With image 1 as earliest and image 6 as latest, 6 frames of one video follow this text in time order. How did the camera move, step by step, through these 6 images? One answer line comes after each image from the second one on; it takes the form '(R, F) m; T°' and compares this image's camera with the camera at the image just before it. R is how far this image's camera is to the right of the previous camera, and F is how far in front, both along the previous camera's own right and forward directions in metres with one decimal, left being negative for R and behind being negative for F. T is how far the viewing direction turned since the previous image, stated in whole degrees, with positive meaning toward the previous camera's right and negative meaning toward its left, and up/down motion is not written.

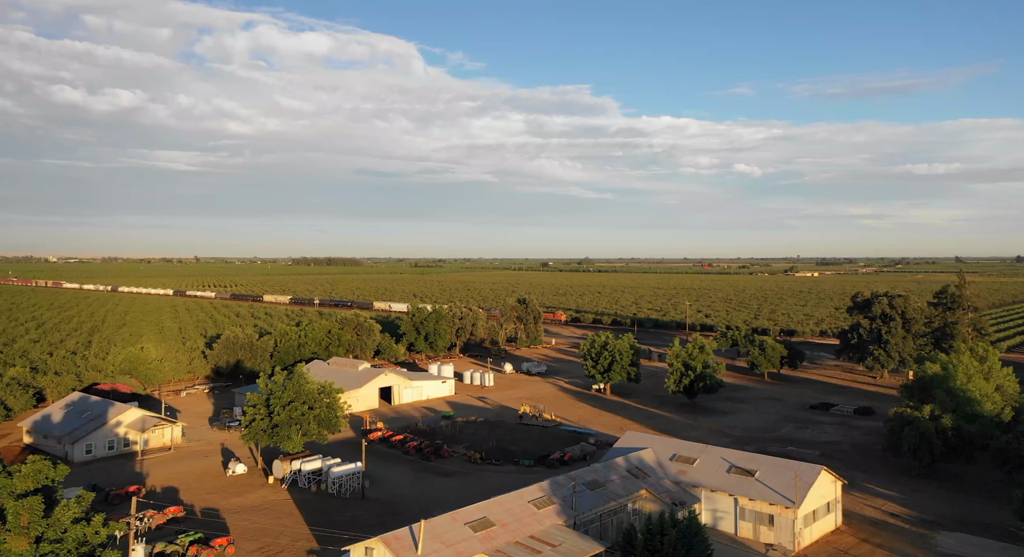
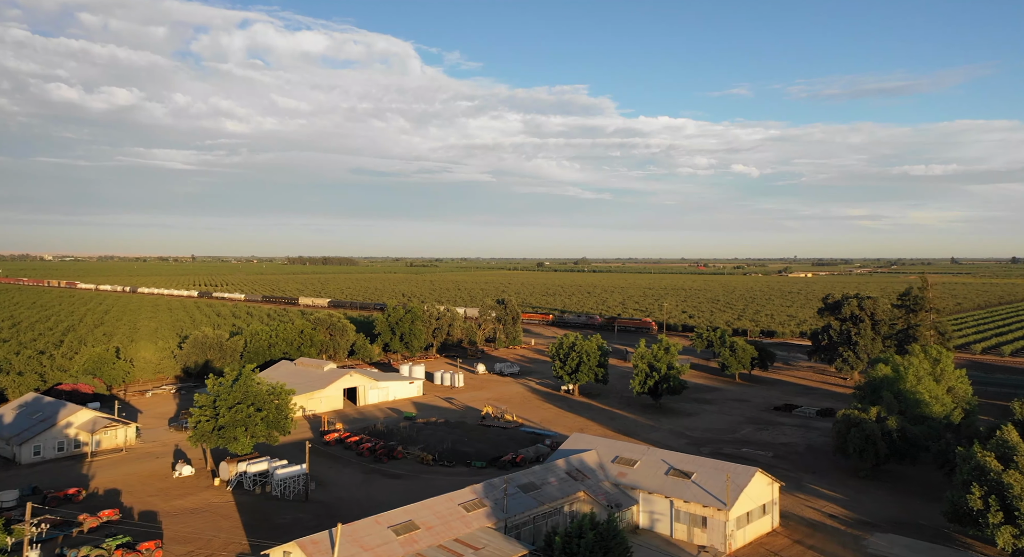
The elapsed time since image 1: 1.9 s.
(+1.7, 0.0) m; +1°
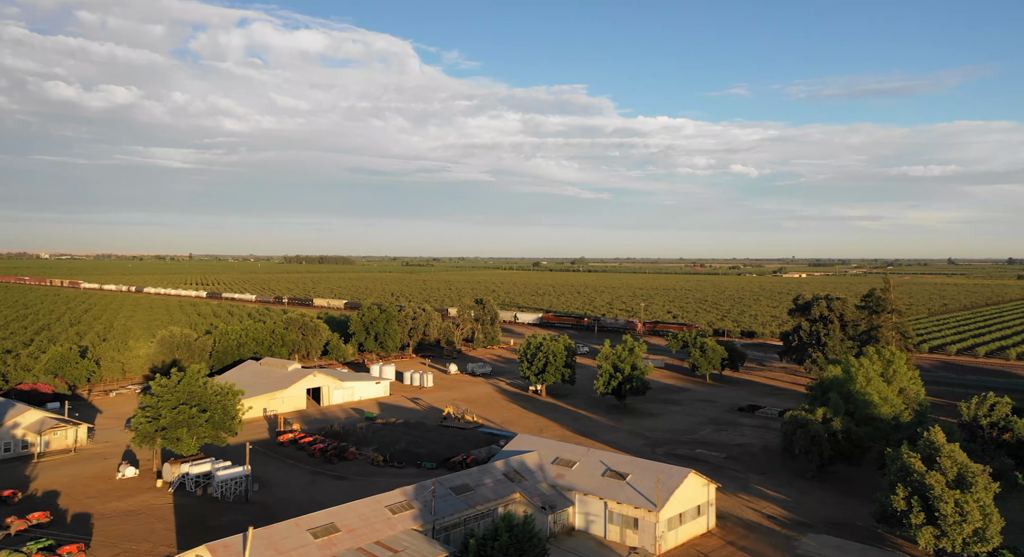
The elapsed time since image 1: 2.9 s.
(+1.8, 0.0) m; +1°
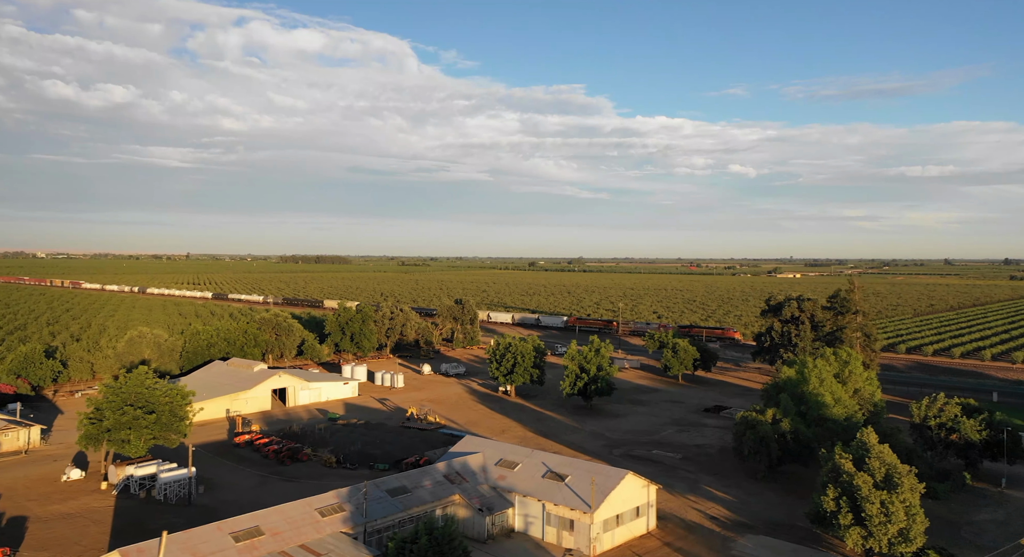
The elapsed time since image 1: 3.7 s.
(+1.7, 0.0) m; +1°
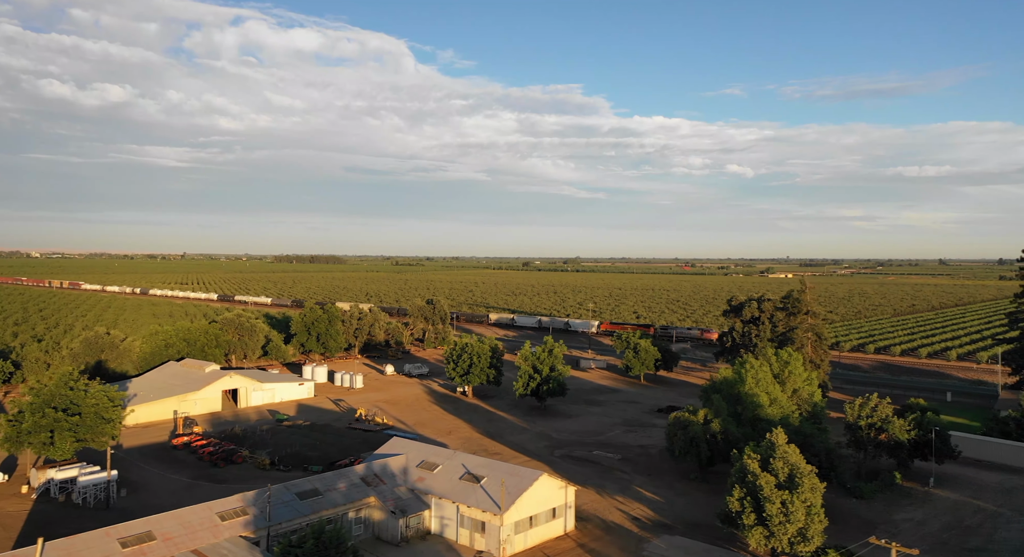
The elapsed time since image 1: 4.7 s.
(+2.3, +0.1) m; +1°
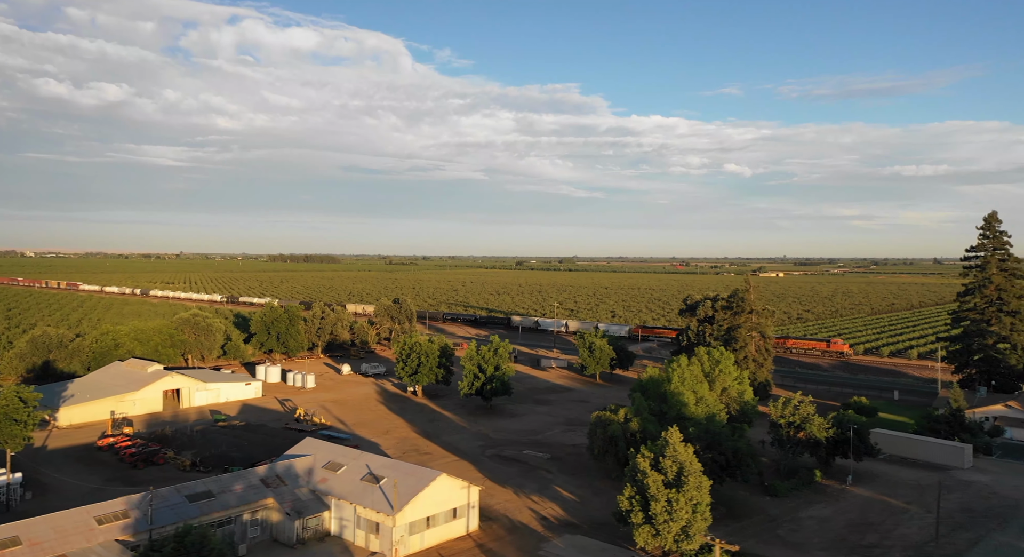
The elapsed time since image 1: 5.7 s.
(+2.8, +0.1) m; +1°
